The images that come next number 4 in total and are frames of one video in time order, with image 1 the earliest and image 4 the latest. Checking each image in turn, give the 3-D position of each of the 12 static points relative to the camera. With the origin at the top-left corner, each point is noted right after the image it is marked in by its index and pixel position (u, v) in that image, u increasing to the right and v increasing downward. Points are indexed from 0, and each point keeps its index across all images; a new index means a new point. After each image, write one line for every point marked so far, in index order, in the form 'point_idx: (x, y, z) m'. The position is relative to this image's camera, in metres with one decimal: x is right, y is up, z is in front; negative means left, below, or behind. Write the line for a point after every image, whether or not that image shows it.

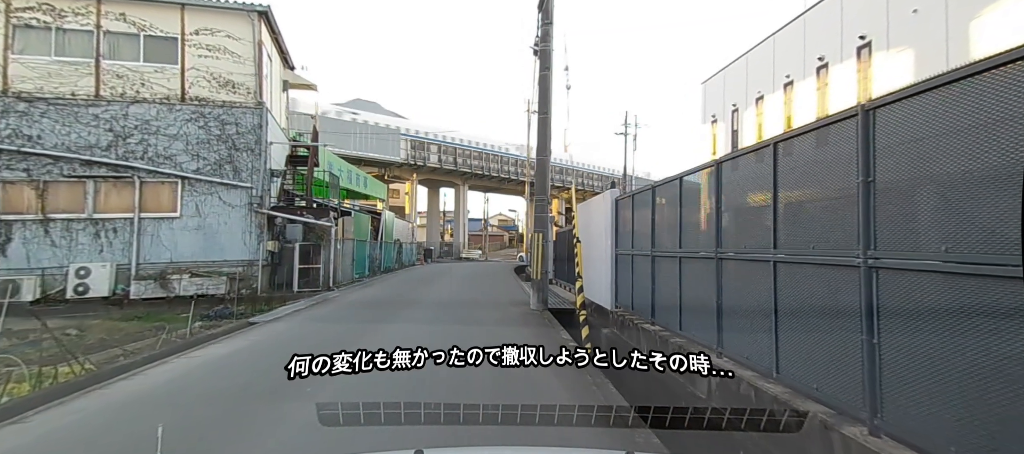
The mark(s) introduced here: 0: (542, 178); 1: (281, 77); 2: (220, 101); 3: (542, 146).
0: (+0.7, +1.3, +11.6) m
1: (-10.0, +6.4, +18.4) m
2: (-10.0, +4.4, +14.8) m
3: (+0.7, +2.2, +11.6) m
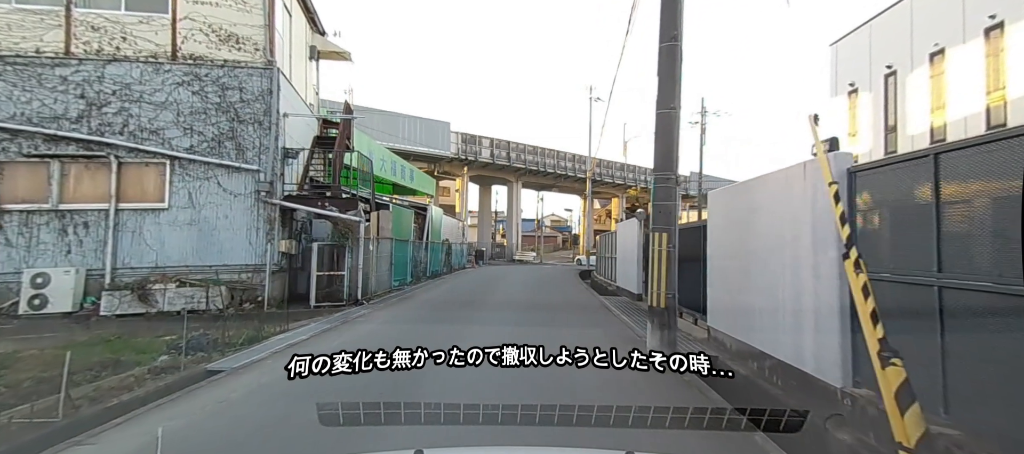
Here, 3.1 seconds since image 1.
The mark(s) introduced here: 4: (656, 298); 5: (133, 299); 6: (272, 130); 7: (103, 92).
0: (+2.5, +1.3, +7.1) m
1: (-7.3, +6.5, +15.0) m
2: (-7.8, +4.5, +11.5) m
3: (+2.5, +2.2, +7.1) m
4: (+2.3, -1.2, +7.1) m
5: (-9.1, -1.7, +10.3) m
6: (-6.5, +2.6, +11.6) m
7: (-10.3, +3.4, +10.8) m
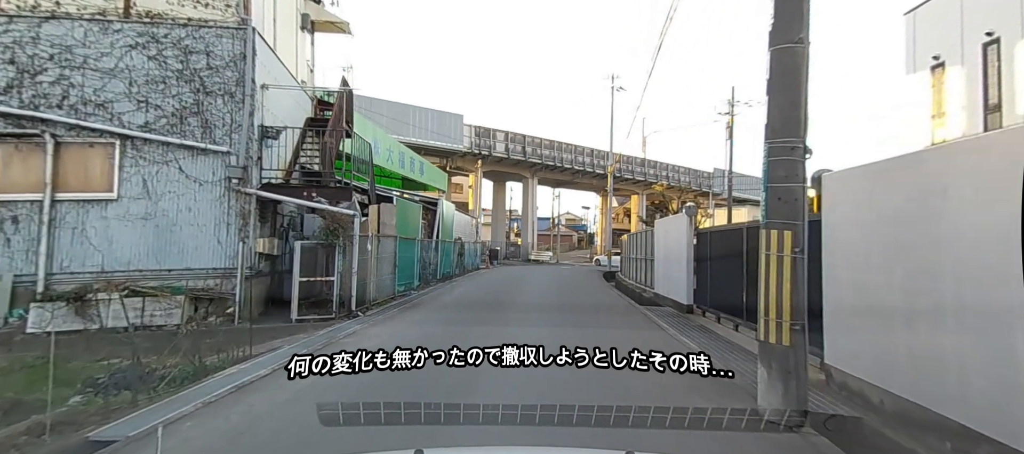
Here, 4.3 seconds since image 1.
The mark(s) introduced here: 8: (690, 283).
0: (+3.0, +1.4, +4.7) m
1: (-6.5, +6.6, +12.9) m
2: (-7.2, +4.6, +9.4) m
3: (+3.0, +2.3, +4.7) m
4: (+2.8, -1.1, +4.7) m
5: (-8.6, -1.6, +8.3) m
6: (-5.9, +2.7, +9.5) m
7: (-9.7, +3.5, +8.8) m
8: (+5.2, -1.6, +12.4) m
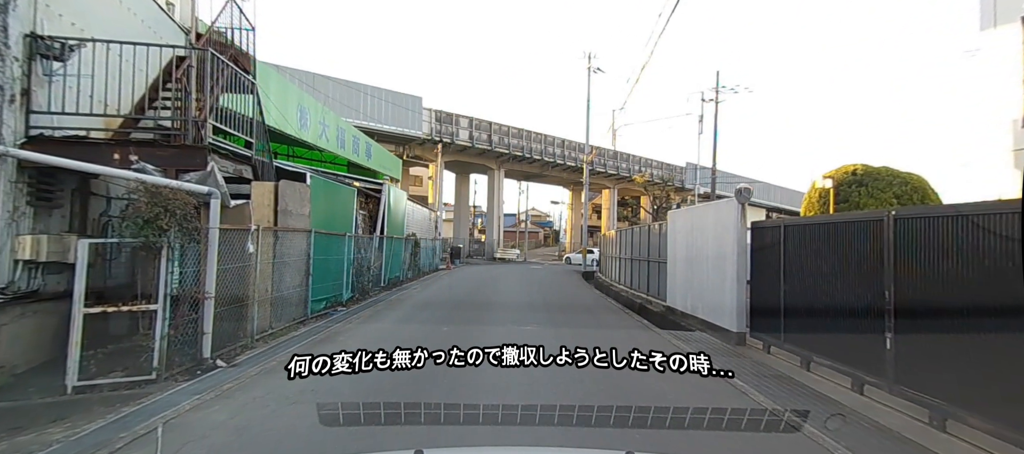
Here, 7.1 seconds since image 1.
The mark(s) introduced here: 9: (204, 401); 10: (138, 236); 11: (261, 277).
0: (+3.0, +1.5, +1.1) m
1: (-7.2, +6.8, +8.5) m
2: (-7.5, +4.7, +4.9) m
3: (+3.0, +2.3, +1.1) m
4: (+2.8, -1.0, +1.1) m
5: (-8.8, -1.5, +3.8) m
6: (-6.2, +2.8, +5.1) m
7: (-10.0, +3.6, +4.1) m
8: (+4.5, -1.5, +9.0) m
9: (-4.0, -2.2, +5.2) m
10: (-4.7, -0.2, +5.8) m
11: (-4.6, -1.0, +7.9) m
